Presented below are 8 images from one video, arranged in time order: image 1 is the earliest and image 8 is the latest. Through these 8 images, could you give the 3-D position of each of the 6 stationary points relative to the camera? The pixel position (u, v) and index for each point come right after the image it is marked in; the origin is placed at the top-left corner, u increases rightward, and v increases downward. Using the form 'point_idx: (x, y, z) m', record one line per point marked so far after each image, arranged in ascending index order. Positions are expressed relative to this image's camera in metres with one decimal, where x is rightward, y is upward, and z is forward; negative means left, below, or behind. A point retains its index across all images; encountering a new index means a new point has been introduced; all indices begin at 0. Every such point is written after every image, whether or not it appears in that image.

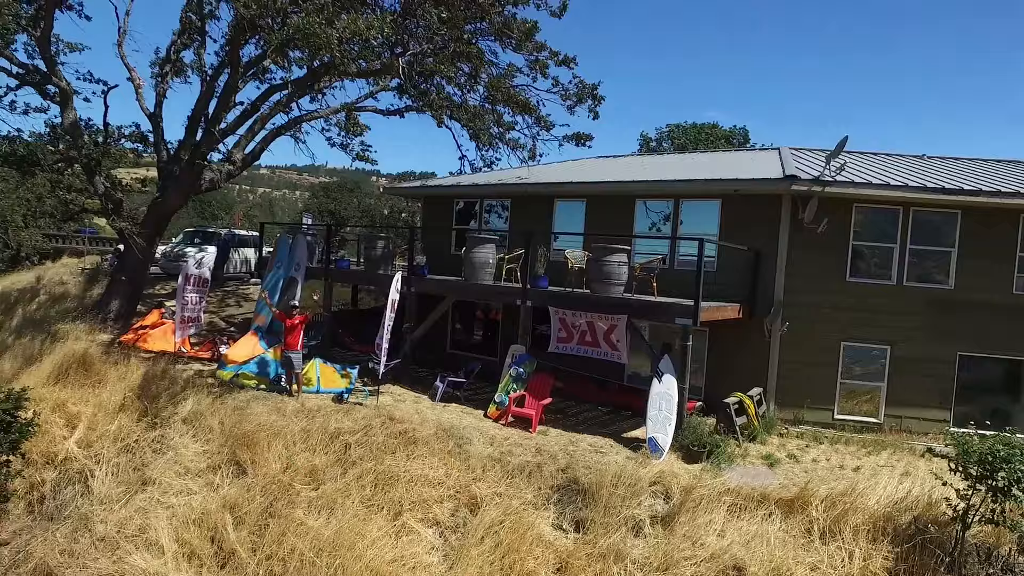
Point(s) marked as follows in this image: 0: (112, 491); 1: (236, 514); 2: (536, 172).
0: (-2.7, -1.2, +4.2) m
1: (-1.7, -1.3, +4.0) m
2: (+0.3, +1.3, +7.1) m
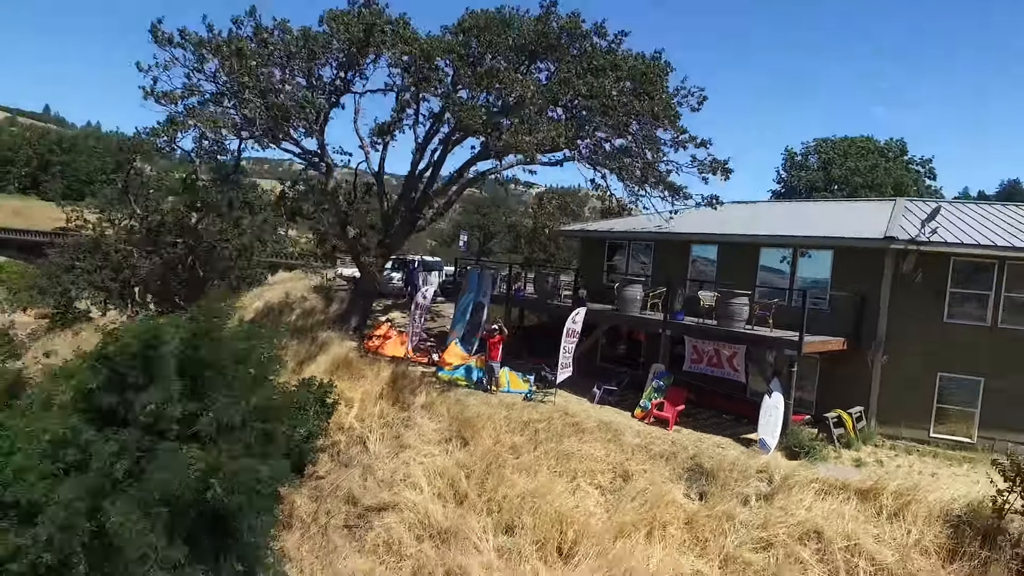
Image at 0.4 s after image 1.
0: (-1.3, -1.5, +6.4) m
1: (-0.4, -1.6, +6.0) m
2: (+2.2, +0.9, +8.6) m
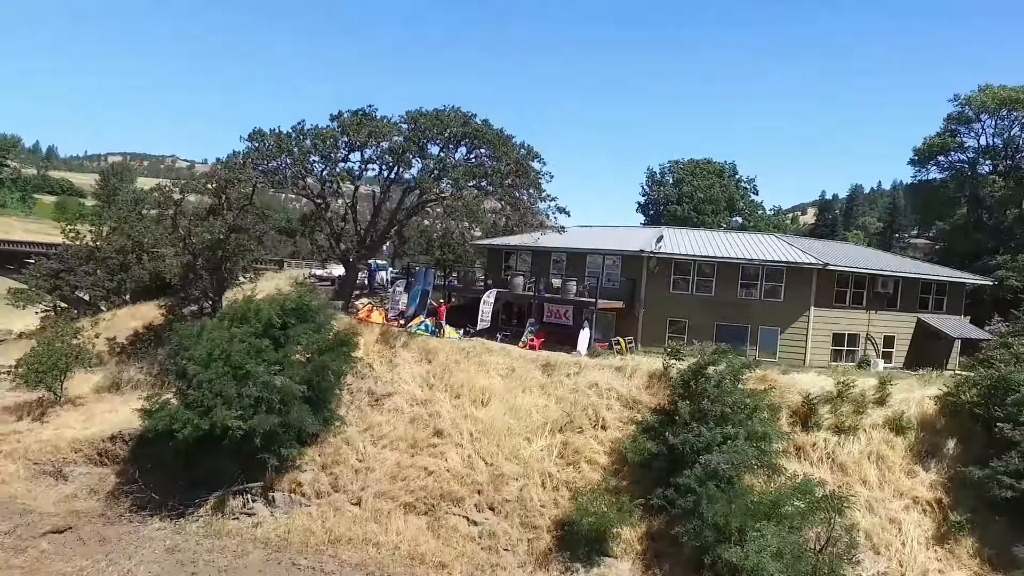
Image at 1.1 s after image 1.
0: (-2.4, -1.3, +11.7) m
1: (-1.4, -1.5, +11.4) m
2: (+0.7, +1.1, +14.4) m
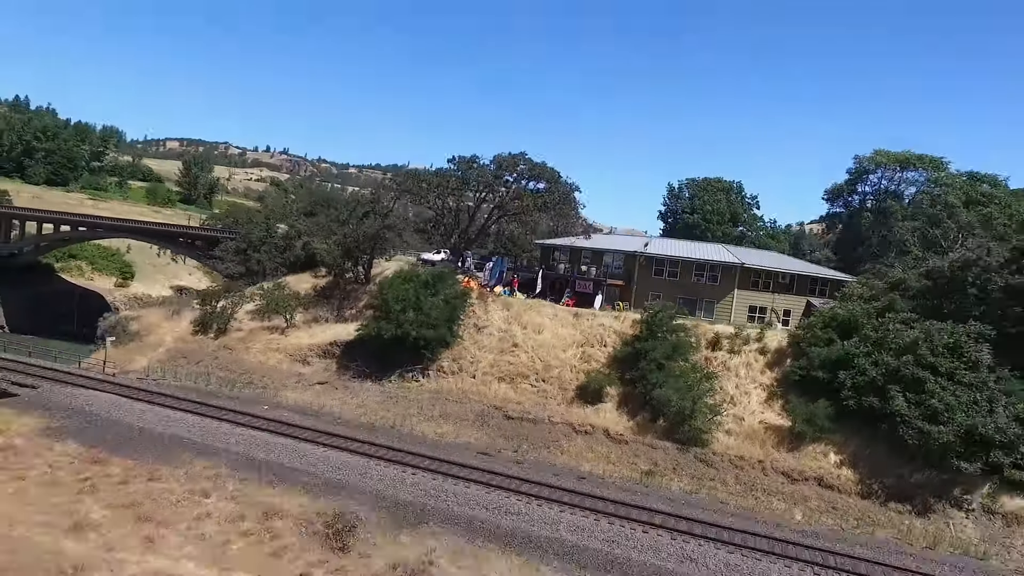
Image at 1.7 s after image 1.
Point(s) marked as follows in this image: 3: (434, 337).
0: (-1.0, -0.7, +20.2) m
1: (0.0, -0.8, +19.8) m
2: (+2.4, +1.7, +22.7) m
3: (-2.3, -1.2, +18.0) m
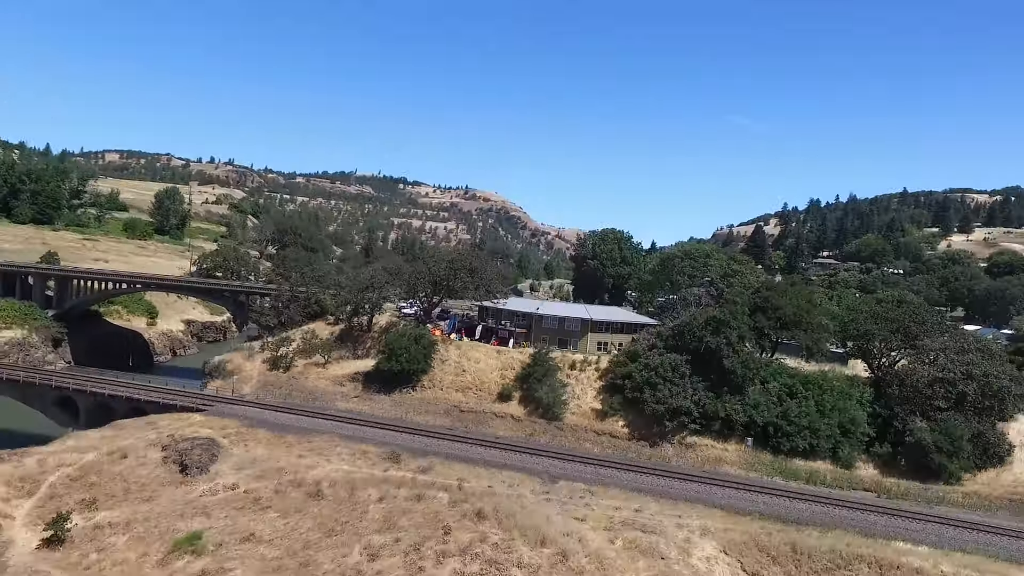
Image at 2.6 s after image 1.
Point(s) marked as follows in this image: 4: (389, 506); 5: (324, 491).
0: (-3.7, -3.4, +34.5) m
1: (-2.8, -3.5, +34.2) m
2: (-0.7, -0.9, +37.3) m
3: (-4.9, -3.9, +32.2) m
4: (-3.6, -6.4, +18.8) m
5: (-5.7, -6.2, +19.4) m
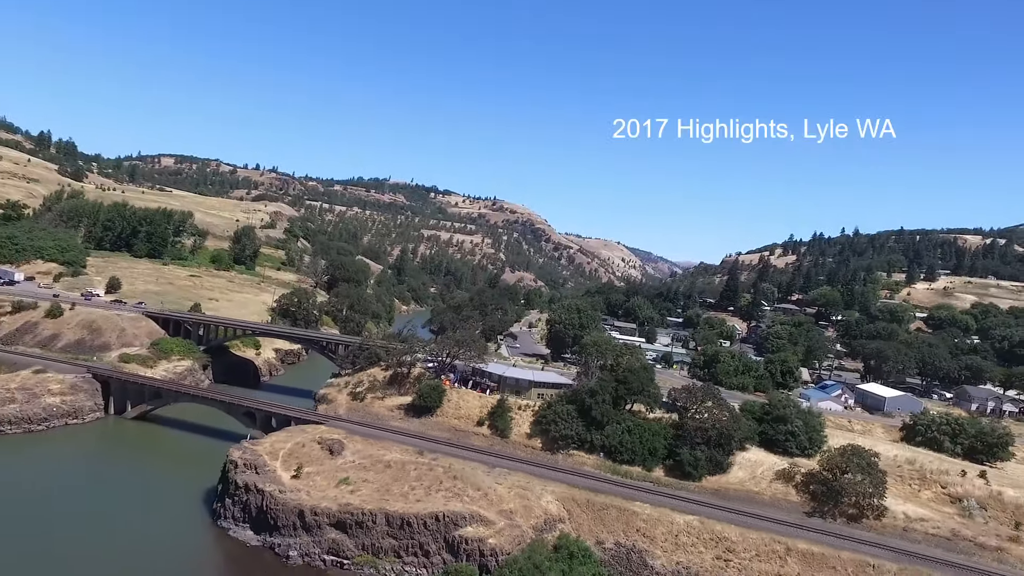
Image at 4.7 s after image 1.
0: (-6.1, -10.2, +60.9) m
1: (-5.1, -10.4, +60.6) m
2: (-2.8, -8.0, +63.6) m
3: (-7.3, -10.7, +58.7) m
4: (-6.7, -13.2, +45.2) m
5: (-8.8, -12.9, +45.9) m
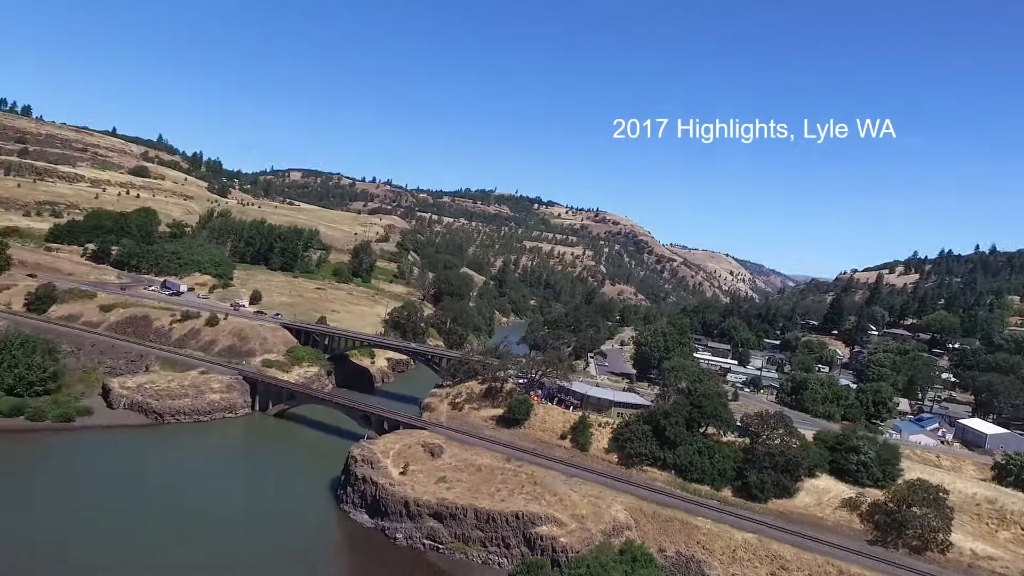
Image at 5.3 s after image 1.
0: (+2.7, -12.9, +67.6) m
1: (+3.6, -13.1, +67.2) m
2: (+6.4, -10.8, +69.7) m
3: (+1.1, -13.3, +65.6) m
4: (-0.5, -15.6, +52.1) m
5: (-2.5, -15.2, +53.2) m
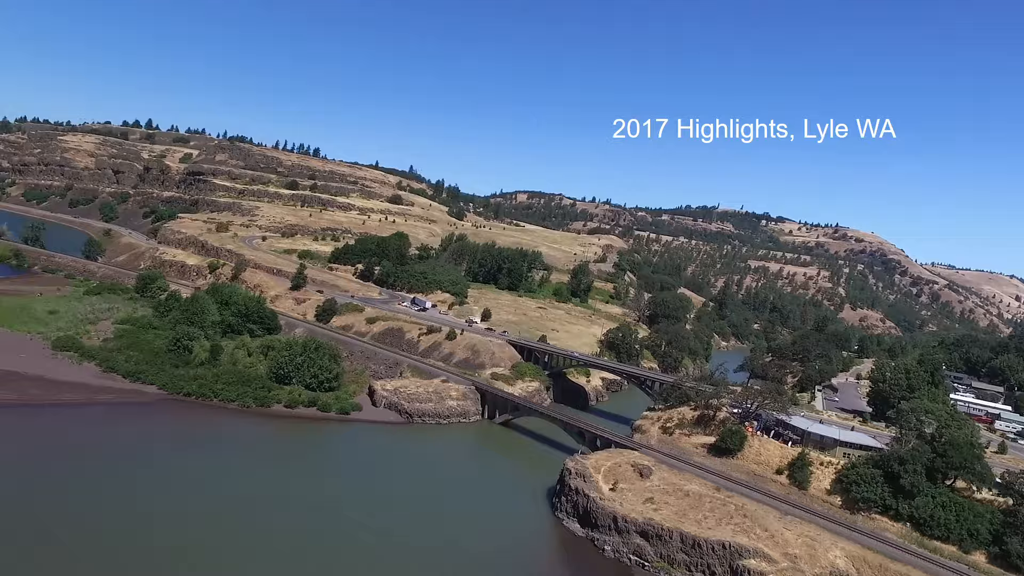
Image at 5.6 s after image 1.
0: (+25.3, -15.9, +65.9) m
1: (+26.0, -16.1, +65.2) m
2: (+29.6, -13.9, +66.7) m
3: (+23.1, -16.3, +64.6) m
4: (+17.0, -18.1, +52.4) m
5: (+15.5, -17.8, +54.1) m
